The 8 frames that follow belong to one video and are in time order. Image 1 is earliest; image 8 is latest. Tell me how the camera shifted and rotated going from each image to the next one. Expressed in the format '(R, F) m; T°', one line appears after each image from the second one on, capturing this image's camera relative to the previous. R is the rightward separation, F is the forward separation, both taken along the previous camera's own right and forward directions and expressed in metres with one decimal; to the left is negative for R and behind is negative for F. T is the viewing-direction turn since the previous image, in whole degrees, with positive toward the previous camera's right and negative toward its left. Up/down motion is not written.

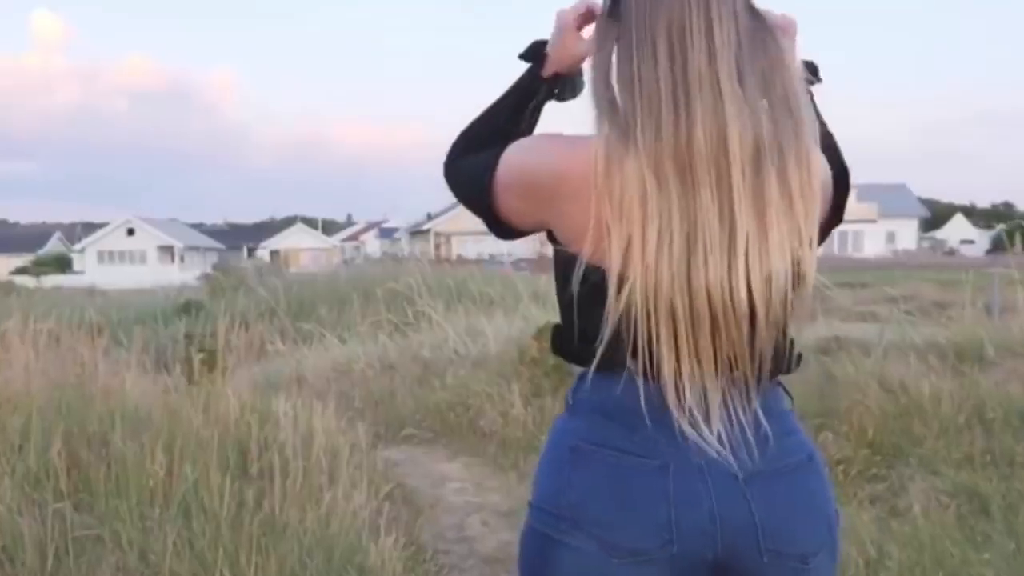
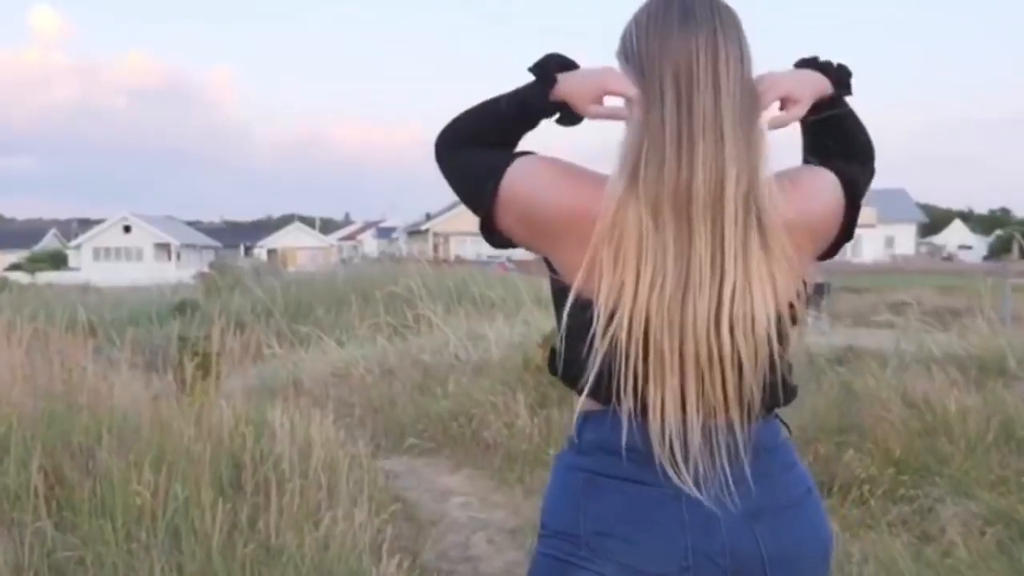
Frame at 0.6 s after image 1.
(-0.1, +0.3) m; 0°
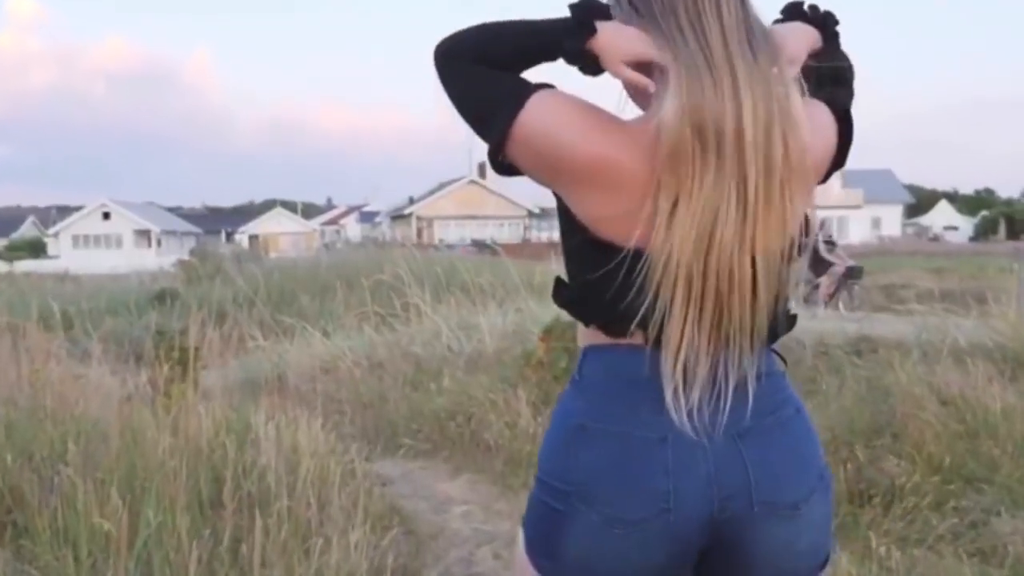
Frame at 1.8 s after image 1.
(-0.1, +0.5) m; +1°
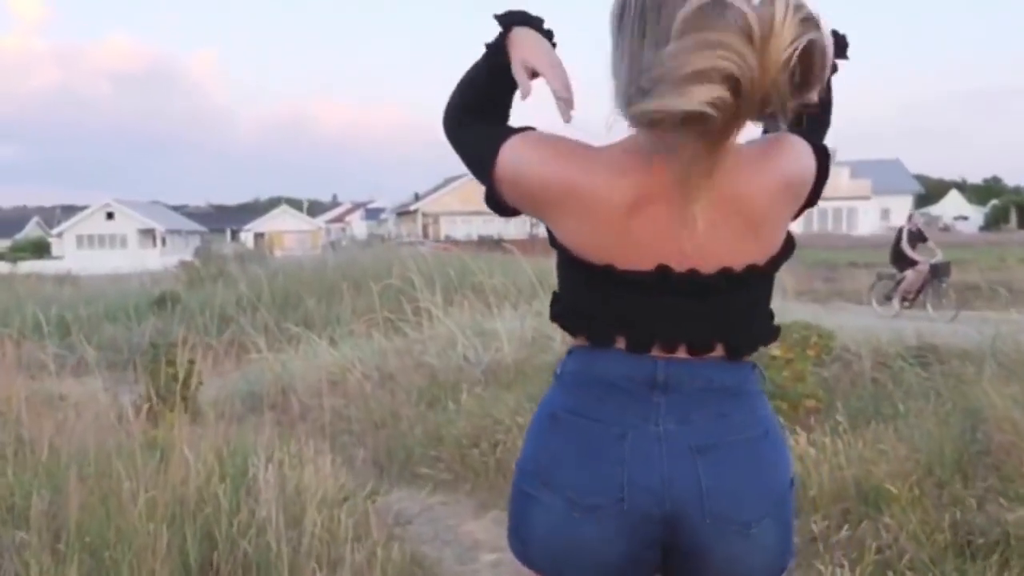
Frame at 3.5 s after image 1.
(-0.1, +0.7) m; 0°
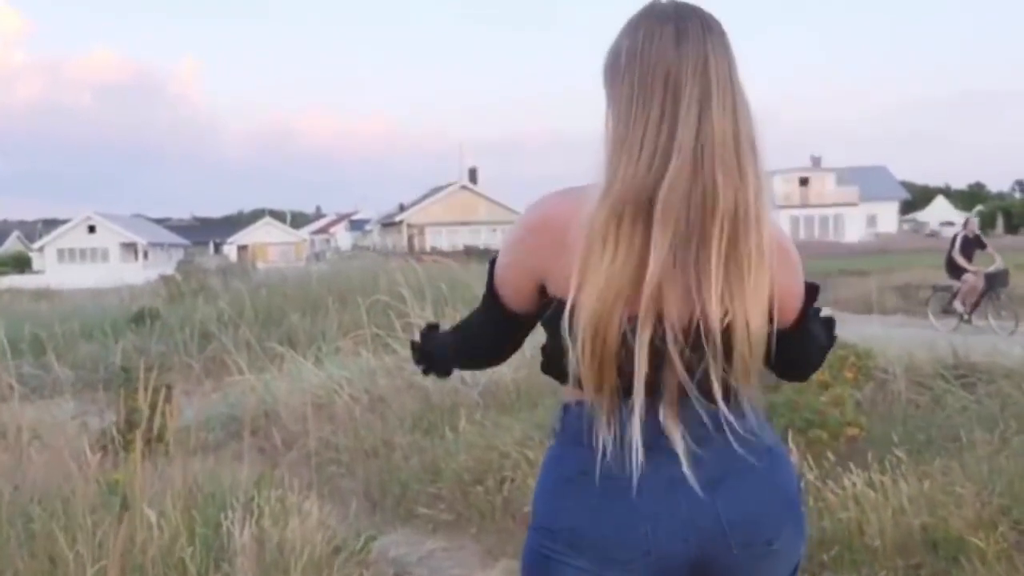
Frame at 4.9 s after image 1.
(-0.1, +0.6) m; +1°
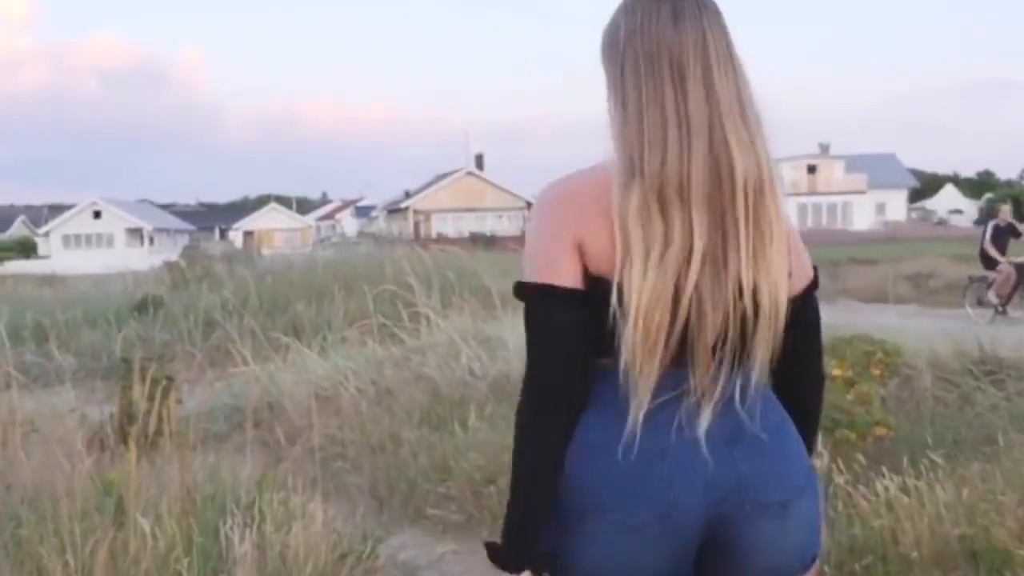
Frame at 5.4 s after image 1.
(0.0, +0.2) m; 0°
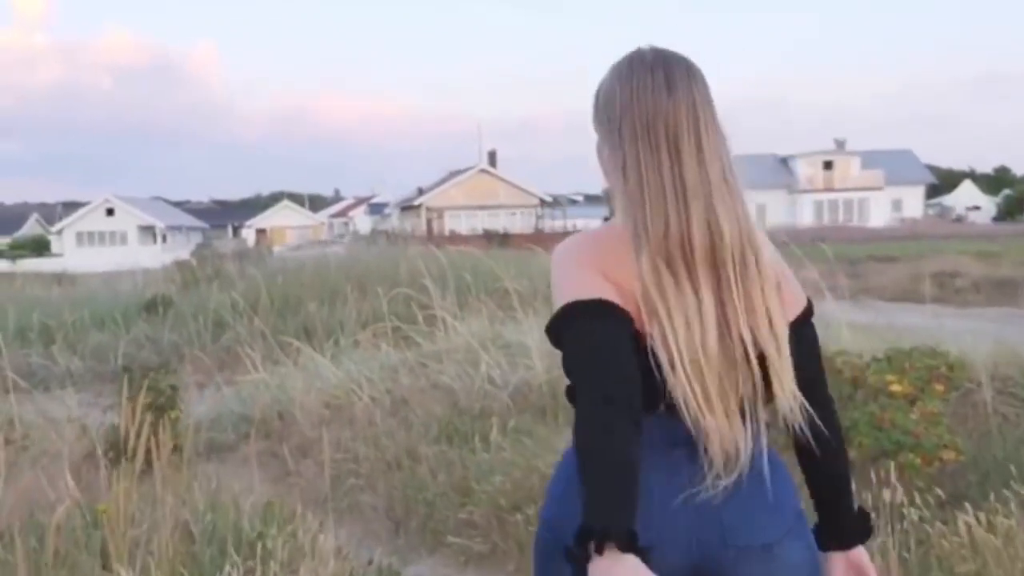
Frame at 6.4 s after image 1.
(-0.1, +0.4) m; -1°
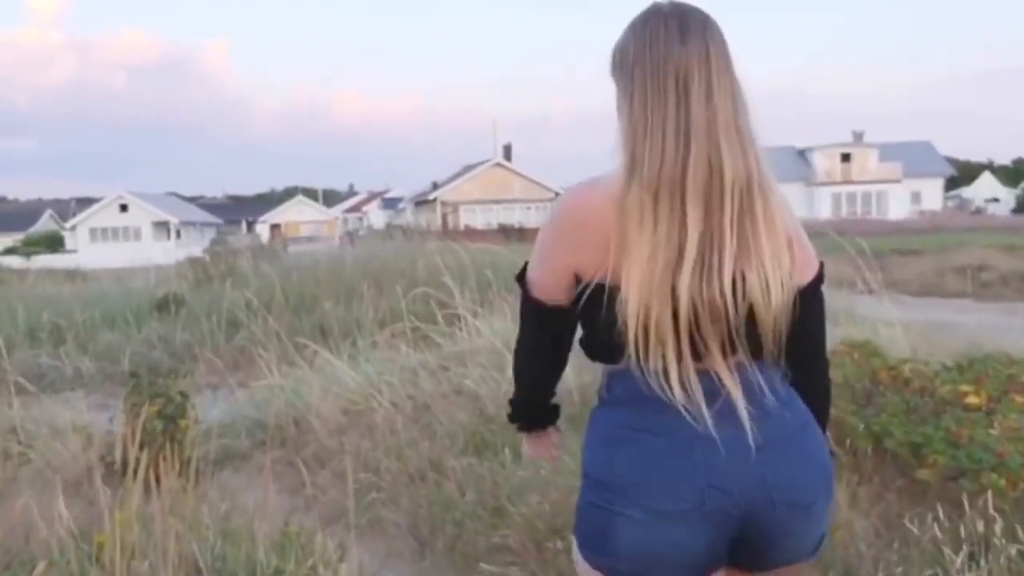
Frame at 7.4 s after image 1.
(-0.1, +0.4) m; -1°
